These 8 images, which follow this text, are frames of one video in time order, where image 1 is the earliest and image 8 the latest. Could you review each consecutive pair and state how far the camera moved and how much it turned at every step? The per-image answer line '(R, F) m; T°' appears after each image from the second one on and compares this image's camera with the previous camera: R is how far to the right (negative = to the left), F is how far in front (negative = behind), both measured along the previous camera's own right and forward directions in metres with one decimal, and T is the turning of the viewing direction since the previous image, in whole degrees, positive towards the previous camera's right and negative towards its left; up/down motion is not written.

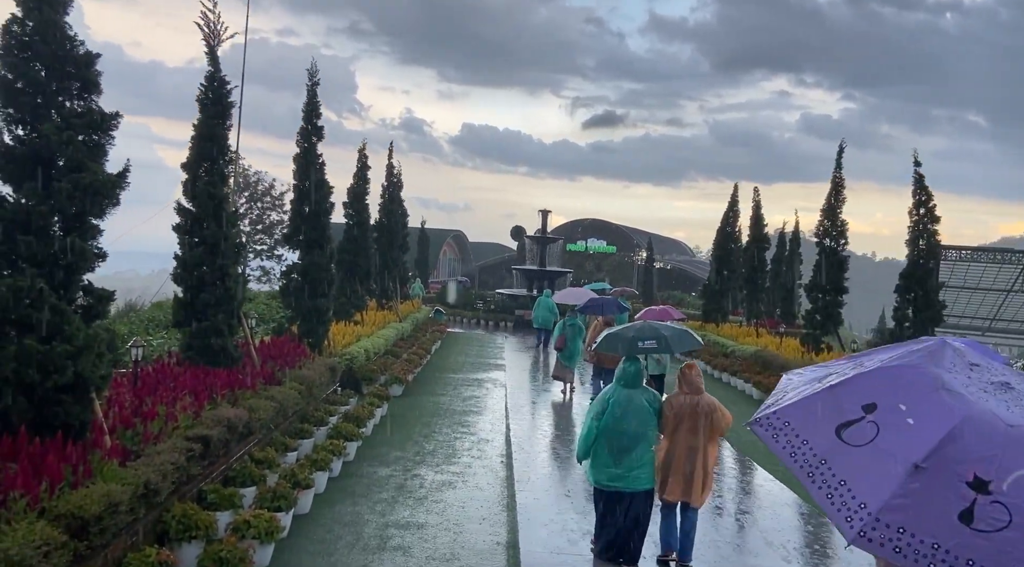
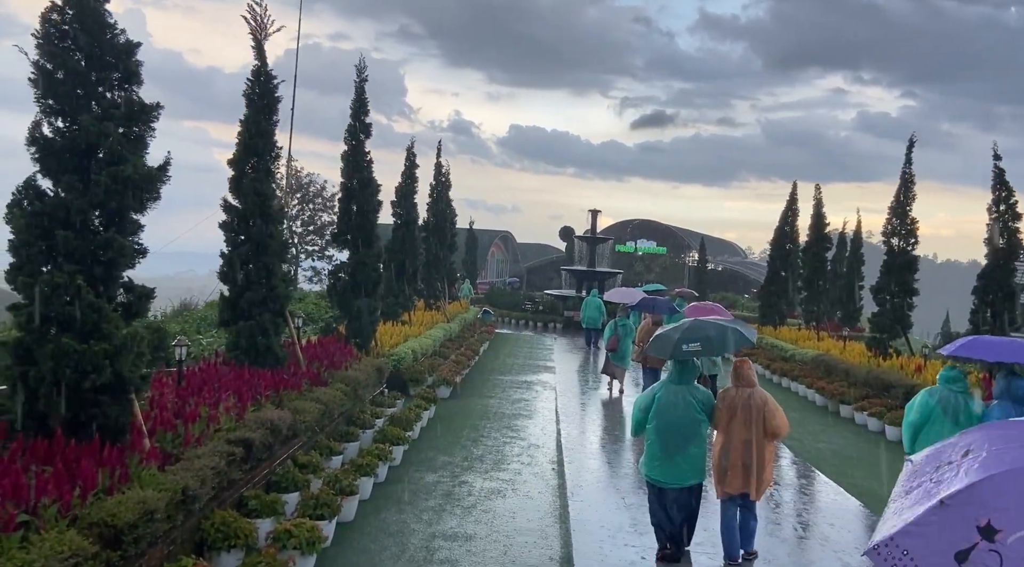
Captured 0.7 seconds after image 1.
(0.0, +0.3) m; -3°
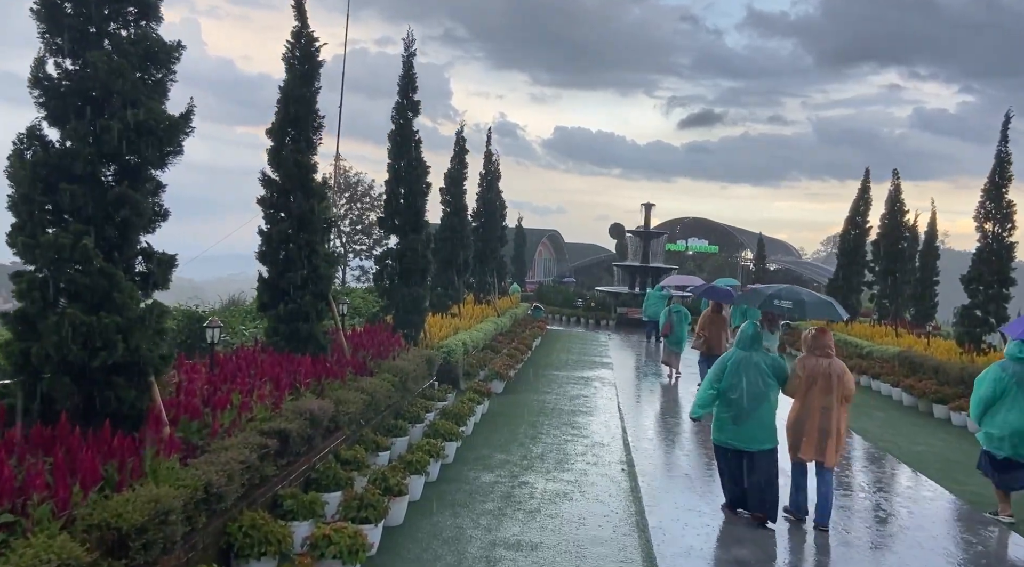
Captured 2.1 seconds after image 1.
(-0.2, +0.9) m; -3°
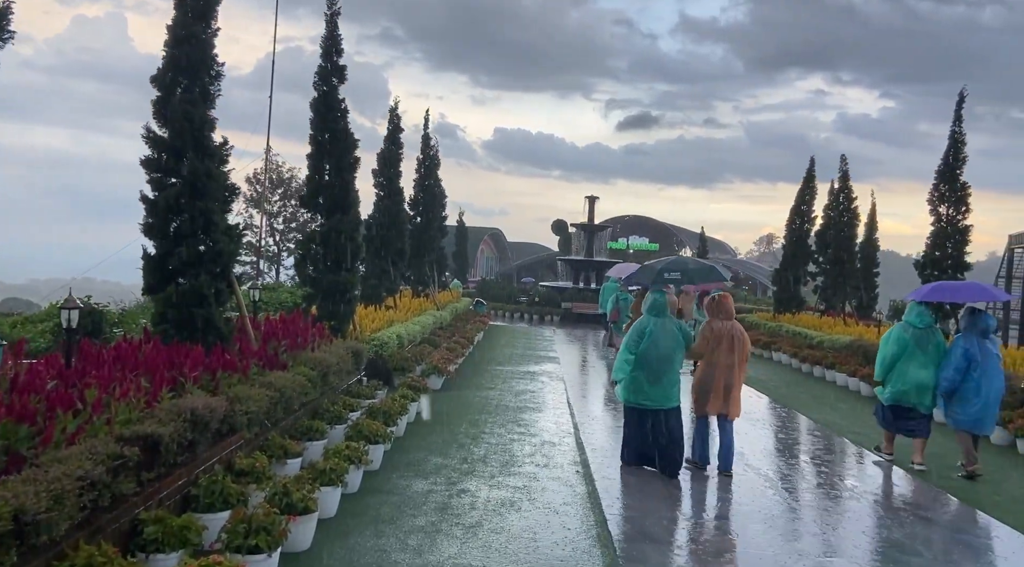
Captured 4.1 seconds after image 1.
(+0.1, +1.2) m; +4°
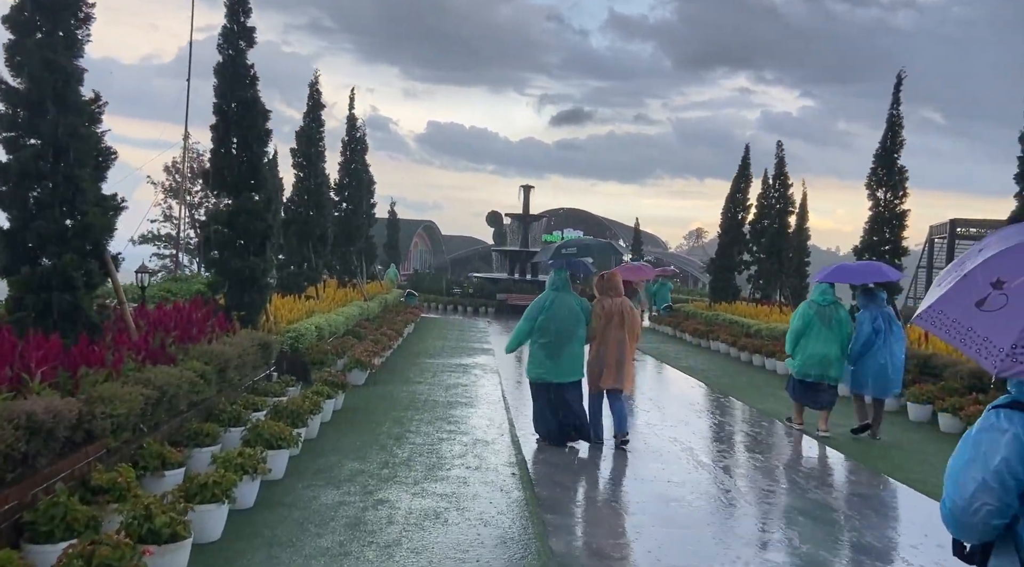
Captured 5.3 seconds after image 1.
(+0.1, +0.9) m; +4°
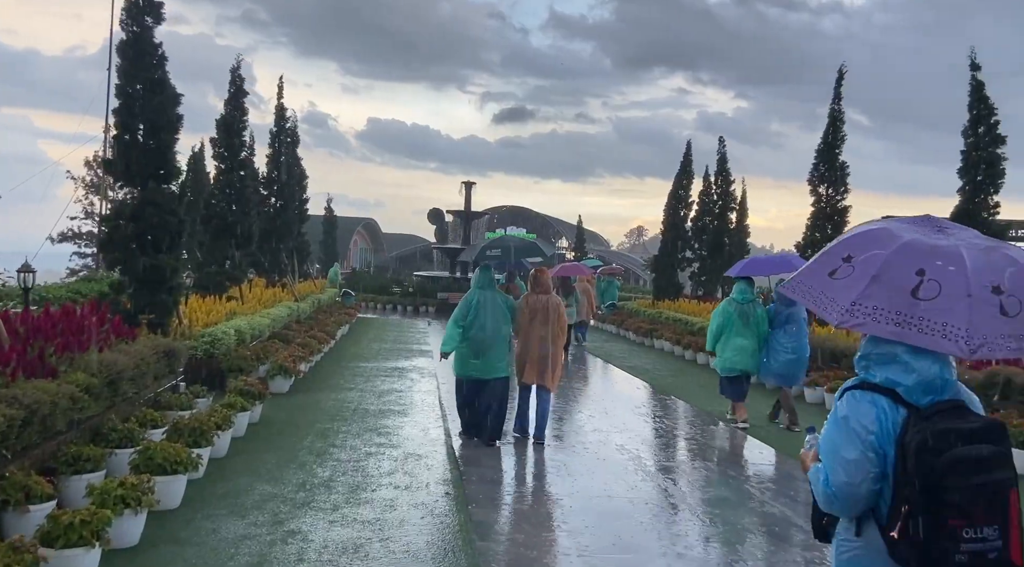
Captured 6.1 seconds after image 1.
(+0.1, +0.7) m; +4°
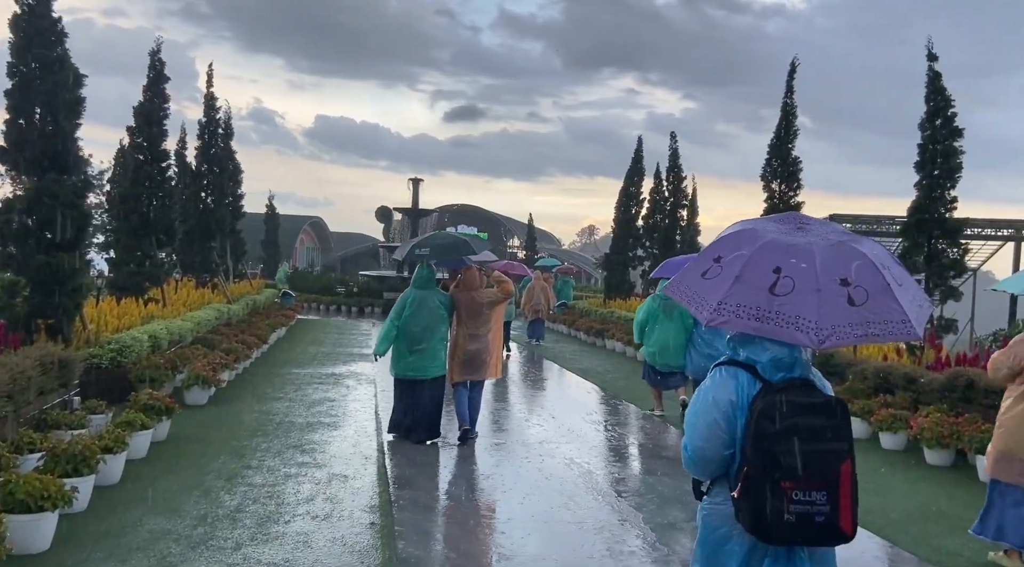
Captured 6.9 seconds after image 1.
(+0.1, +0.7) m; +3°
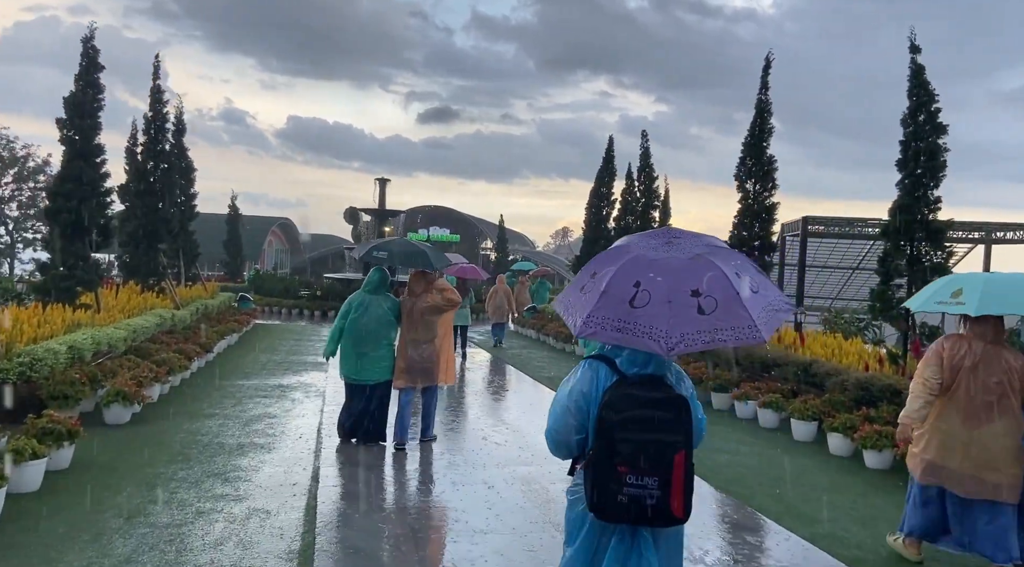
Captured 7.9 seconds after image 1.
(+0.2, +0.7) m; +2°
